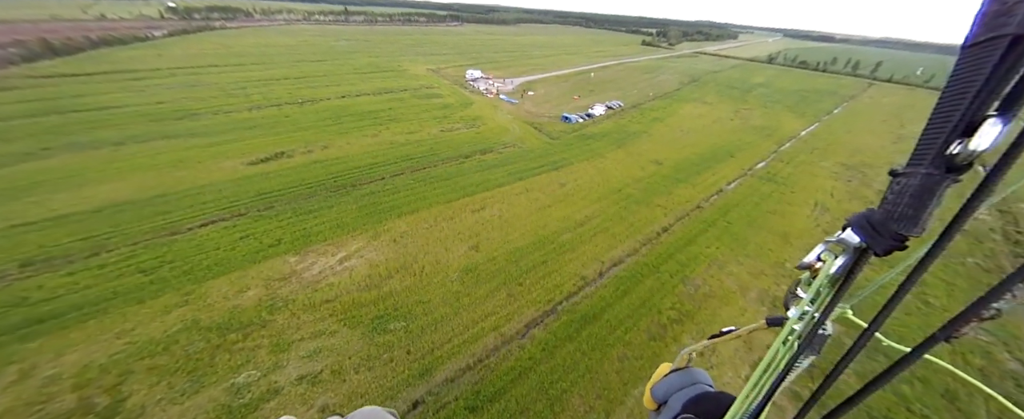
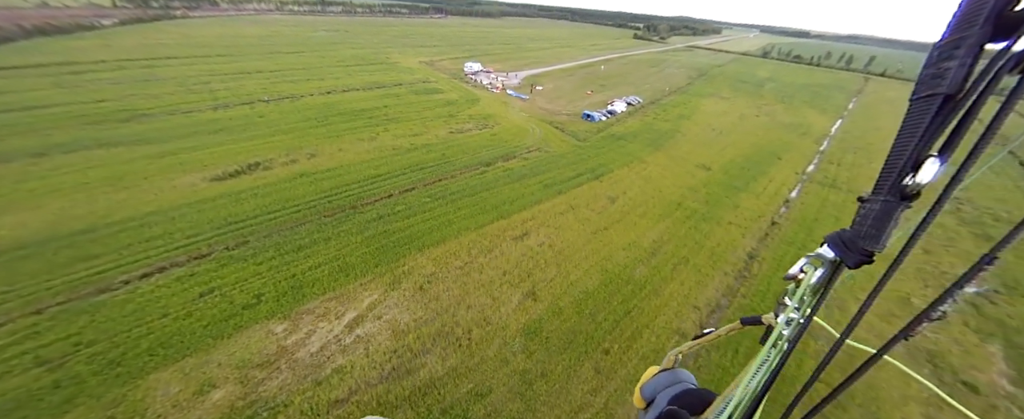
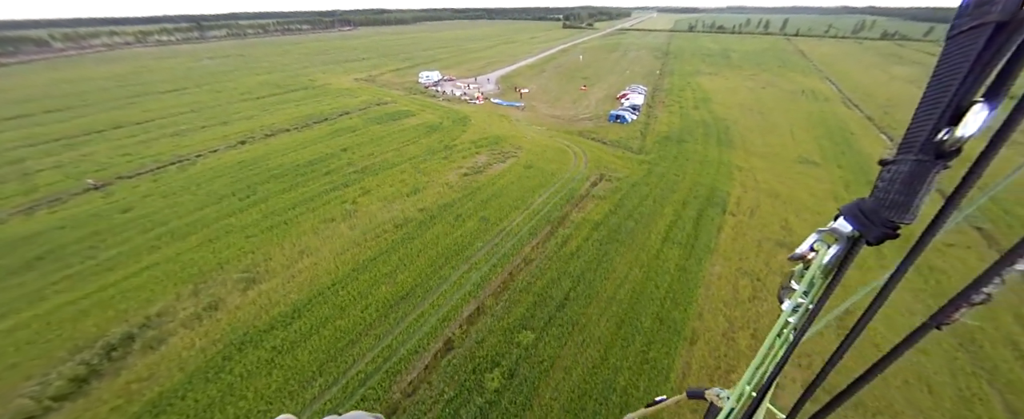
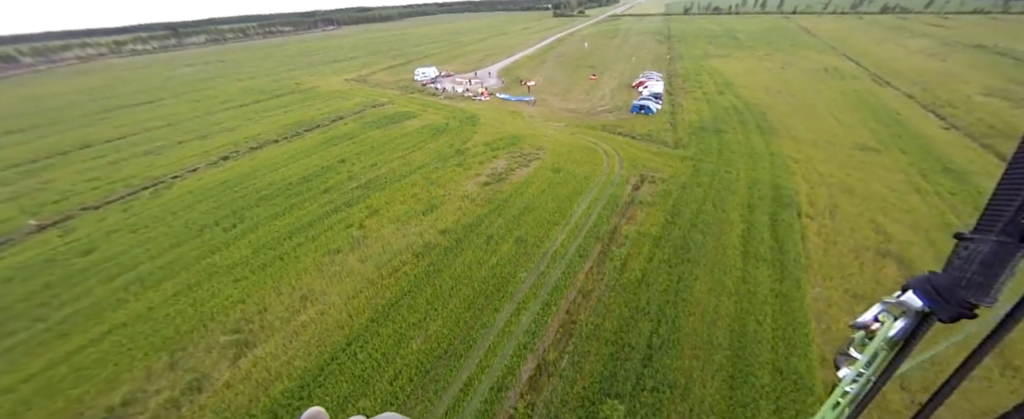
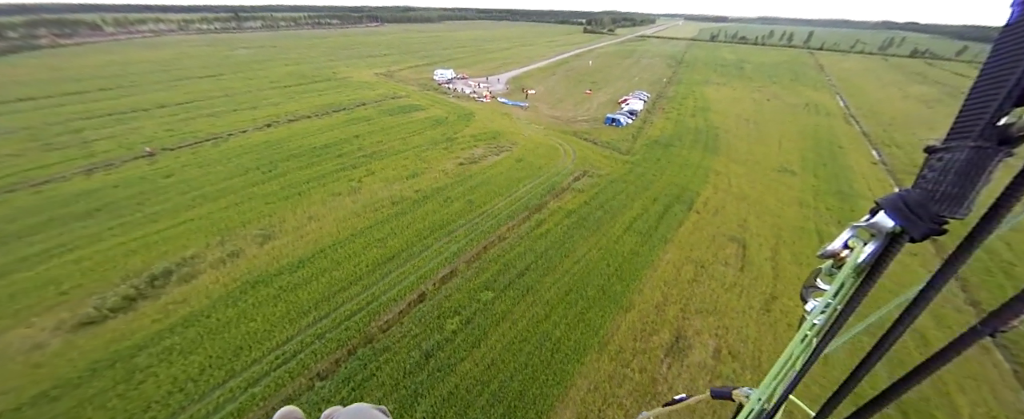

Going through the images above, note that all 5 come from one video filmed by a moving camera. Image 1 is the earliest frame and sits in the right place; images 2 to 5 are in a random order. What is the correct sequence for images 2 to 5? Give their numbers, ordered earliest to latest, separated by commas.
2, 5, 3, 4
